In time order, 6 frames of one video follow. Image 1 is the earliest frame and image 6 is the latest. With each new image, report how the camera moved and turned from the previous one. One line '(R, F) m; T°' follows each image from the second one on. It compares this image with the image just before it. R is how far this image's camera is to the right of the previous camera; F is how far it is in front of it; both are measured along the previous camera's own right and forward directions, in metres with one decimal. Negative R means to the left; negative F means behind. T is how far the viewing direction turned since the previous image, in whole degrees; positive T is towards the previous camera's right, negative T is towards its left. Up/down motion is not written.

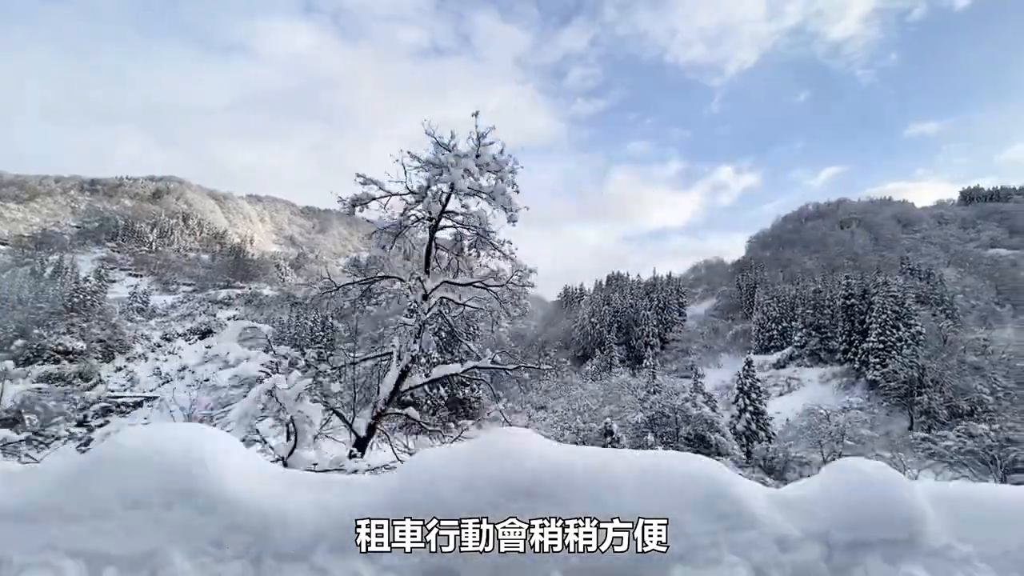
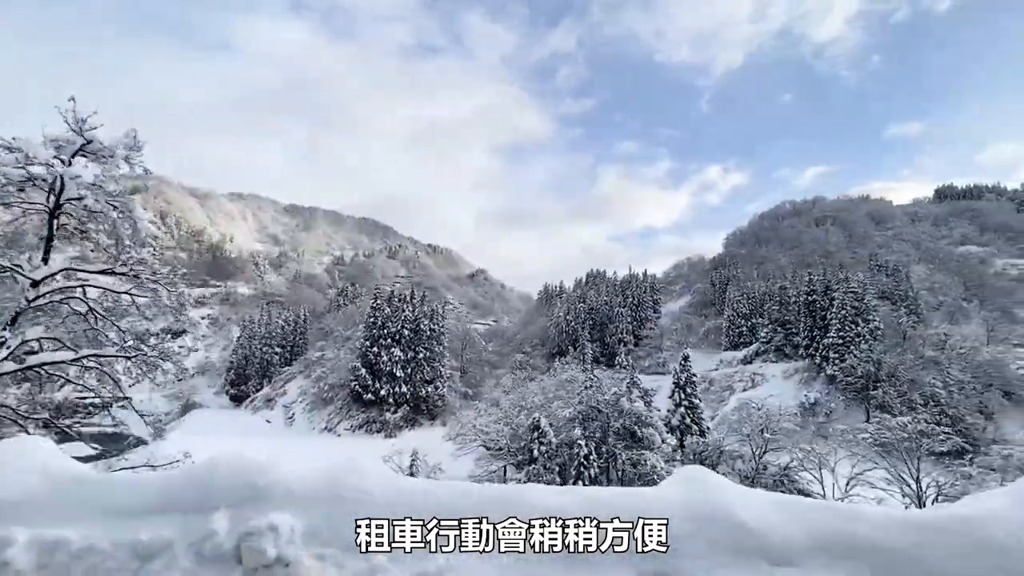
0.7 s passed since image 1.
(+1.8, 0.0) m; +1°
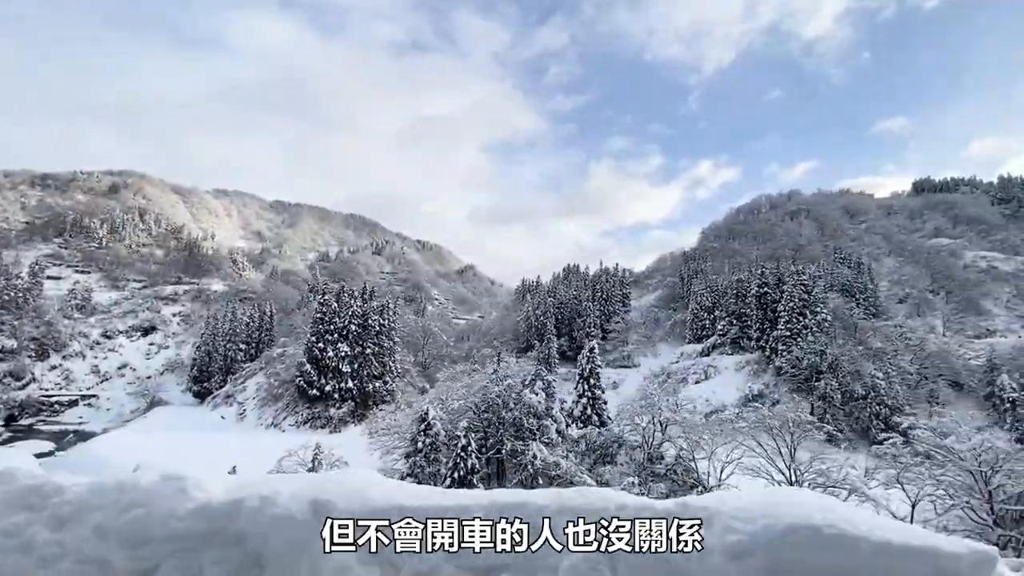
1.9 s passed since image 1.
(+3.2, -0.1) m; +1°
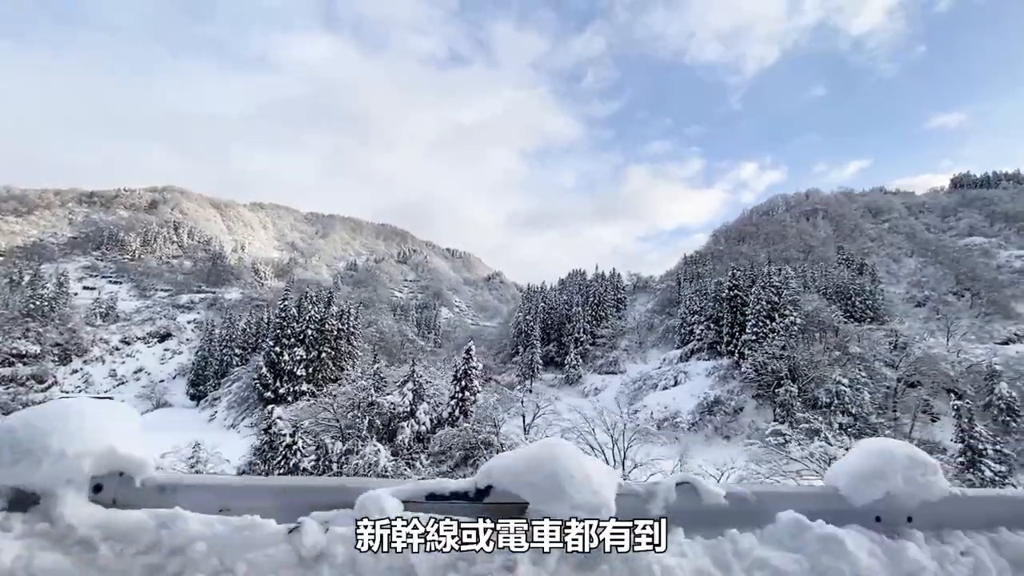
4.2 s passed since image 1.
(+5.8, +0.4) m; -5°
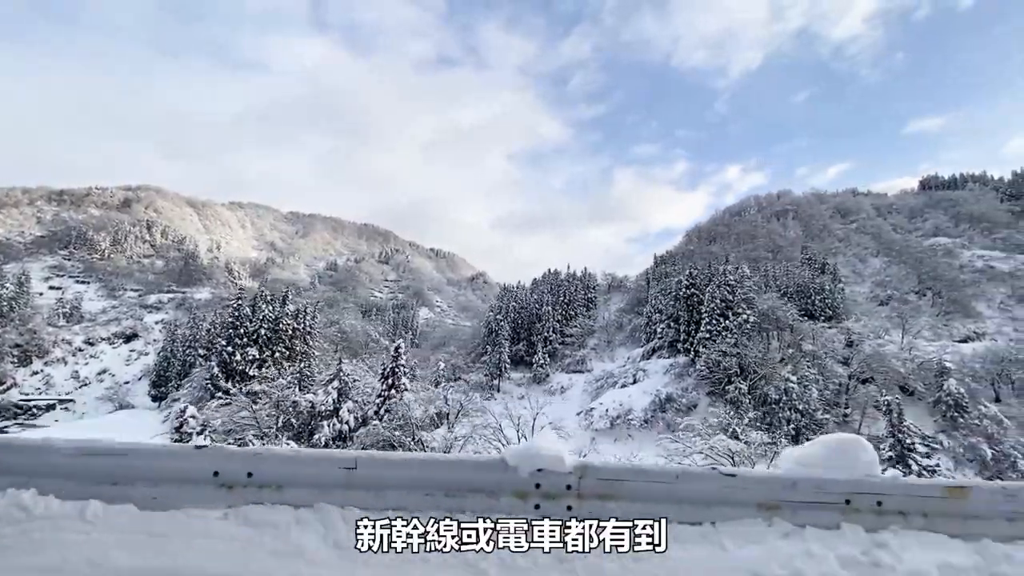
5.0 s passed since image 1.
(+2.1, 0.0) m; +1°
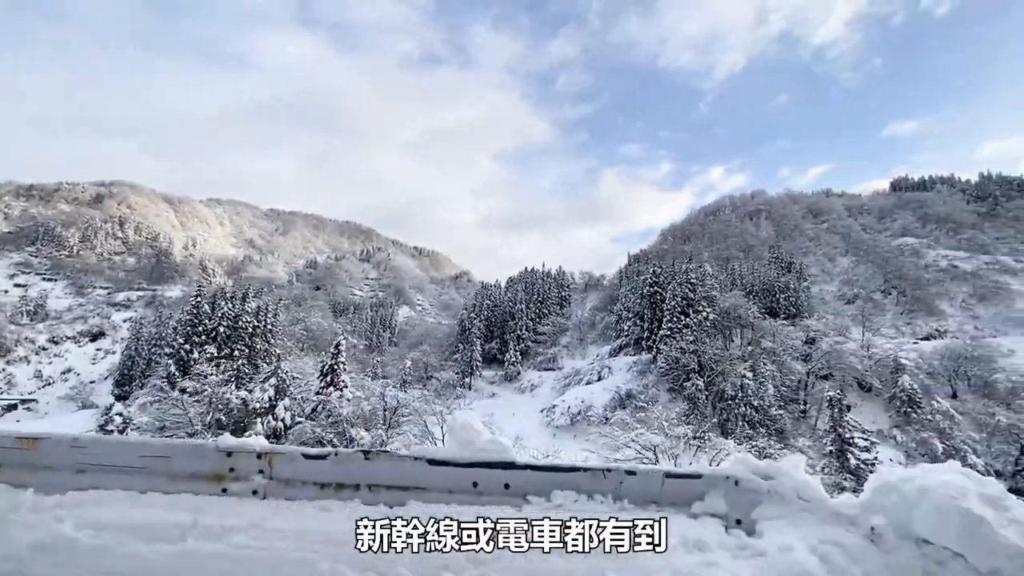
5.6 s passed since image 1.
(+1.6, -0.1) m; +2°
